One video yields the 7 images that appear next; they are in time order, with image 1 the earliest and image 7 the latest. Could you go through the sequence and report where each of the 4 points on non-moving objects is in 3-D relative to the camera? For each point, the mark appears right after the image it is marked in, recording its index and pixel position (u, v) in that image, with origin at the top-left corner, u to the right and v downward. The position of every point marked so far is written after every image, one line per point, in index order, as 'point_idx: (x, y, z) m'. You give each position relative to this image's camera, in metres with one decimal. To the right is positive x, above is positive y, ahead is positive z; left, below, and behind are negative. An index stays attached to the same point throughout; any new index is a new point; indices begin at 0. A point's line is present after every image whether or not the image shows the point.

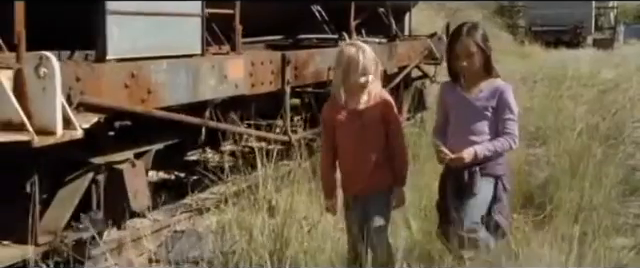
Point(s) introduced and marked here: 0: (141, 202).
0: (-1.3, -0.5, +5.7) m
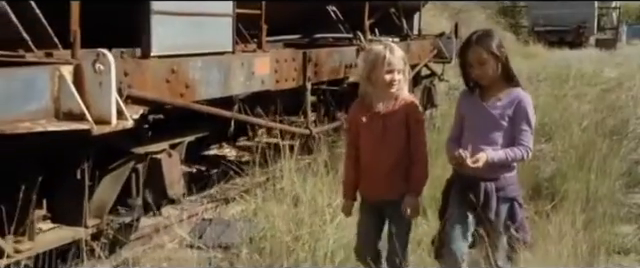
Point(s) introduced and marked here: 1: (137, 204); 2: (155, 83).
0: (-1.1, -0.4, +6.1) m
1: (-1.4, -0.6, +5.7) m
2: (-1.1, +0.4, +5.2) m
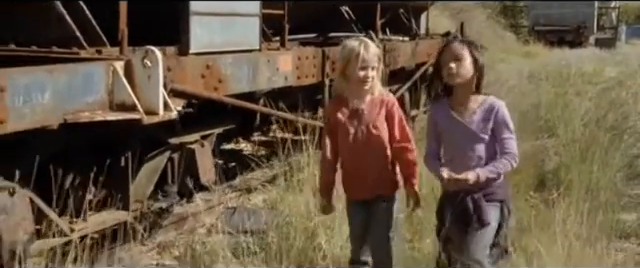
0: (-1.0, -0.4, +6.5) m
1: (-1.2, -0.5, +6.2) m
2: (-1.0, +0.4, +5.6) m
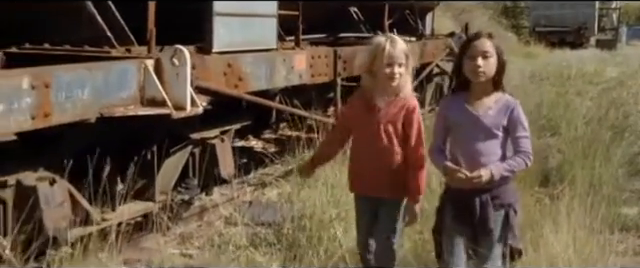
0: (-0.8, -0.3, +6.8) m
1: (-1.1, -0.4, +6.5) m
2: (-0.8, +0.5, +5.9) m
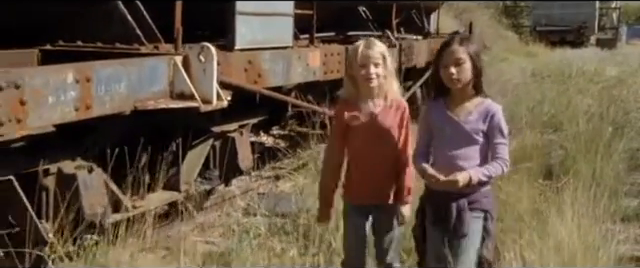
0: (-0.7, -0.3, +7.1) m
1: (-1.0, -0.4, +6.8) m
2: (-0.7, +0.5, +6.2) m
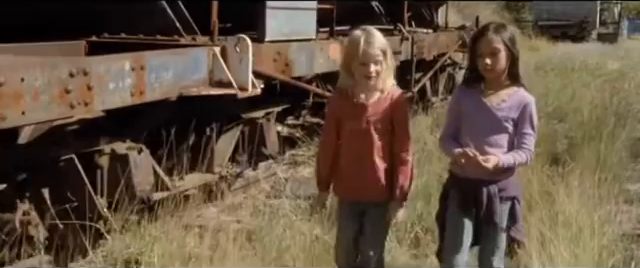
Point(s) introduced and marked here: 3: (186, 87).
0: (-0.5, -0.1, +7.6) m
1: (-0.7, -0.3, +7.2) m
2: (-0.5, +0.7, +6.7) m
3: (-1.0, +0.3, +5.5) m
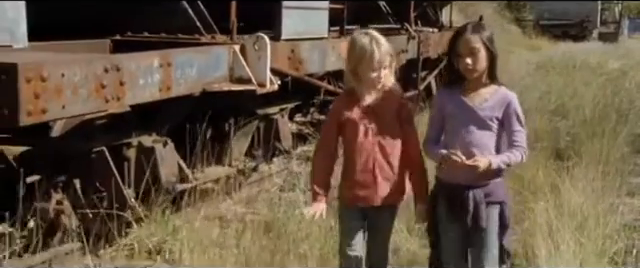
0: (-0.3, -0.1, +7.9) m
1: (-0.6, -0.2, +7.5) m
2: (-0.3, +0.7, +7.0) m
3: (-0.9, +0.4, +5.8) m
